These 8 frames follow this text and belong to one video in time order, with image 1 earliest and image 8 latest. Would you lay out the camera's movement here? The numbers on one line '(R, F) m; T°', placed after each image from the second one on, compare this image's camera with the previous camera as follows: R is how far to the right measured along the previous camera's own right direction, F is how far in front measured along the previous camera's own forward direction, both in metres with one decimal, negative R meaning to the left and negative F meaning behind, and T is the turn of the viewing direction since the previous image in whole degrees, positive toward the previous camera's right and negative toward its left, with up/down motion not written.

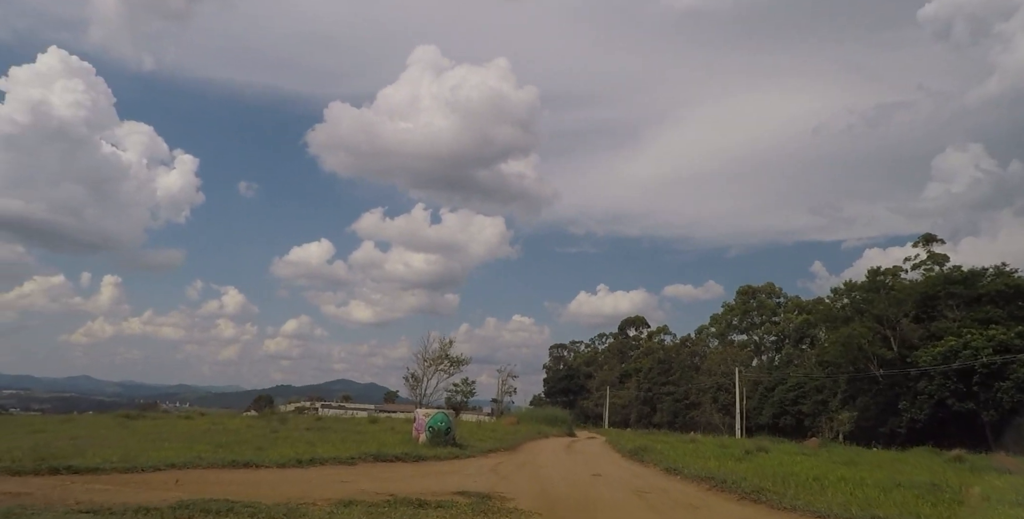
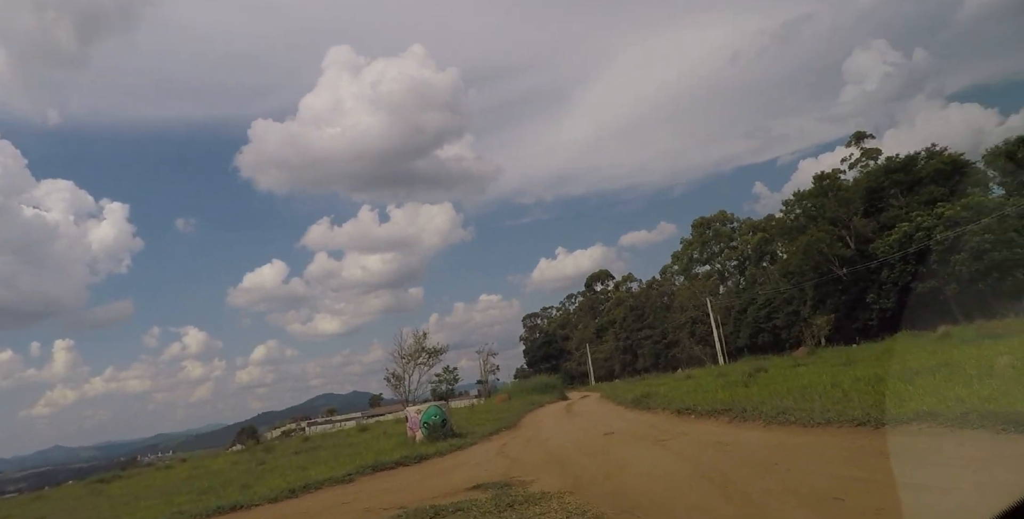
(-0.2, +1.1) m; +3°
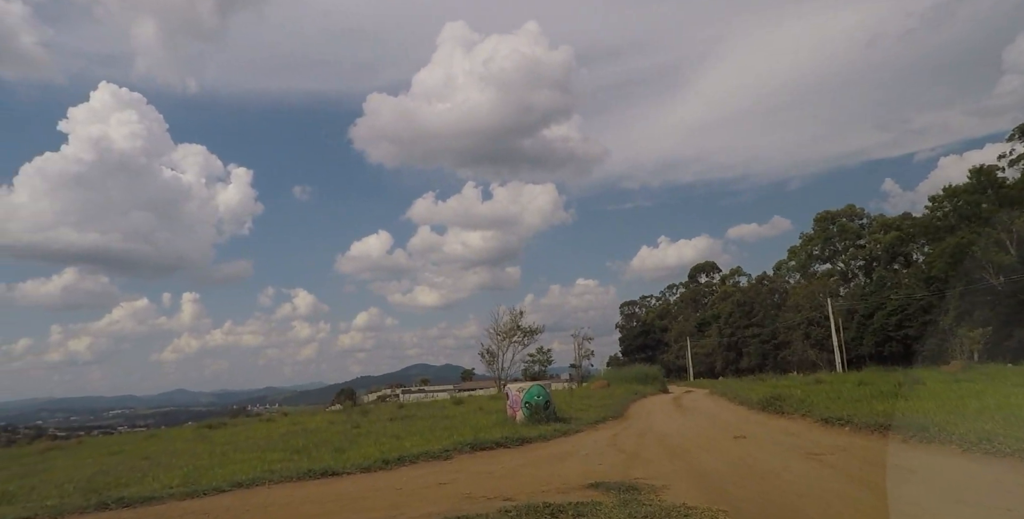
(-0.5, +1.4) m; -8°
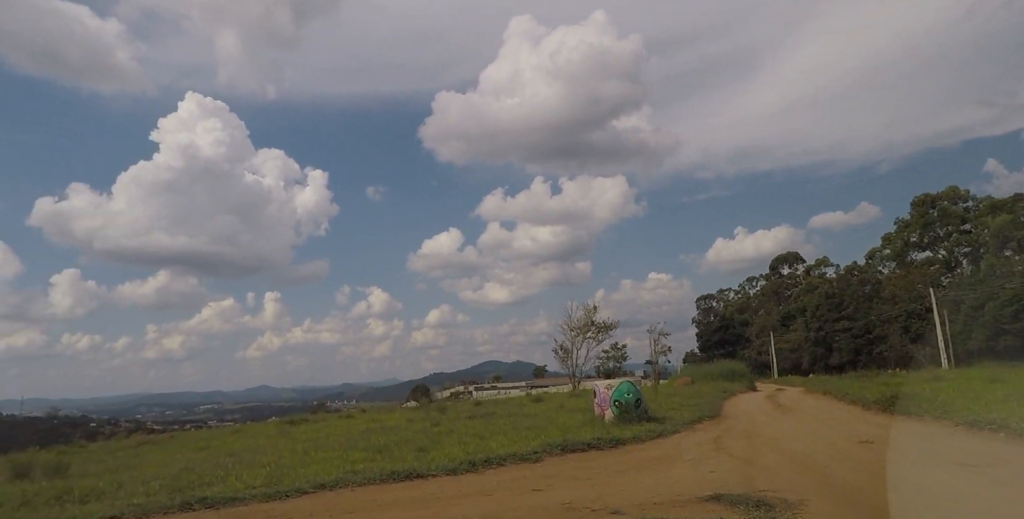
(-0.3, +0.9) m; -6°
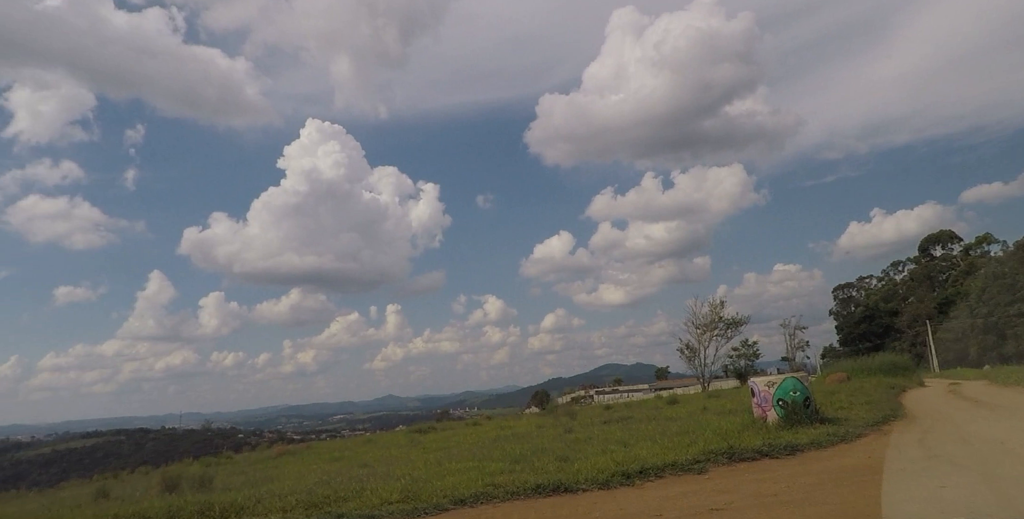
(-0.5, +1.3) m; -9°
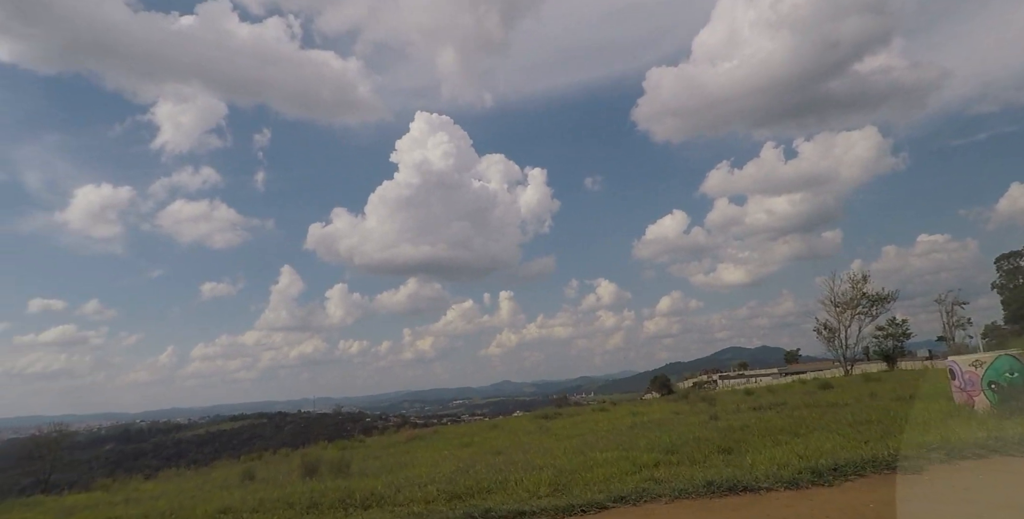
(-0.6, +1.1) m; -9°
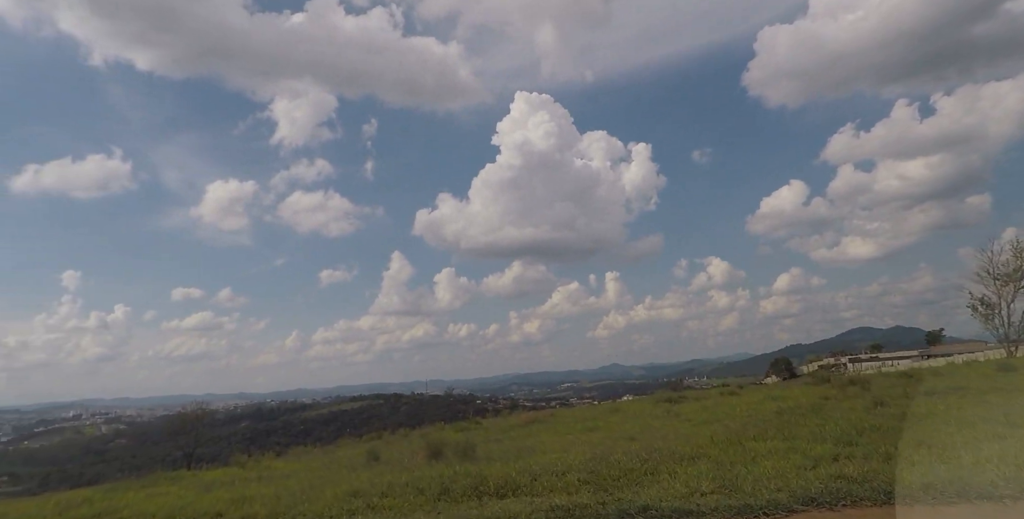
(-0.7, +1.2) m; -8°
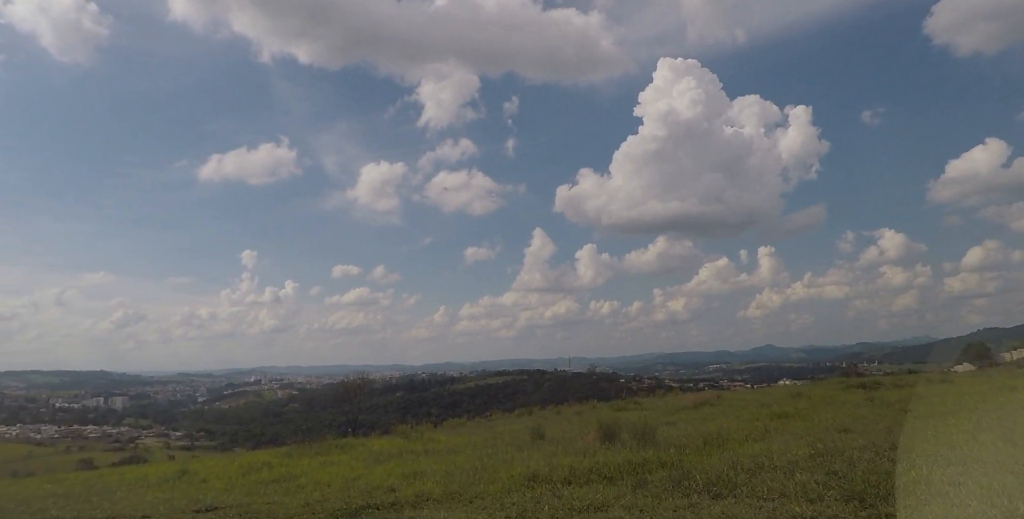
(-1.1, +1.7) m; -11°
